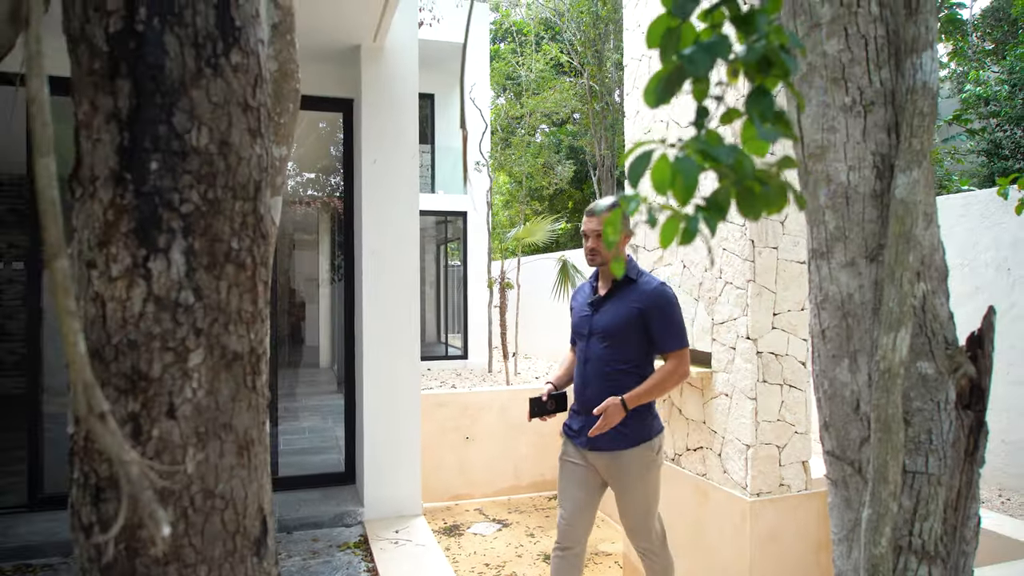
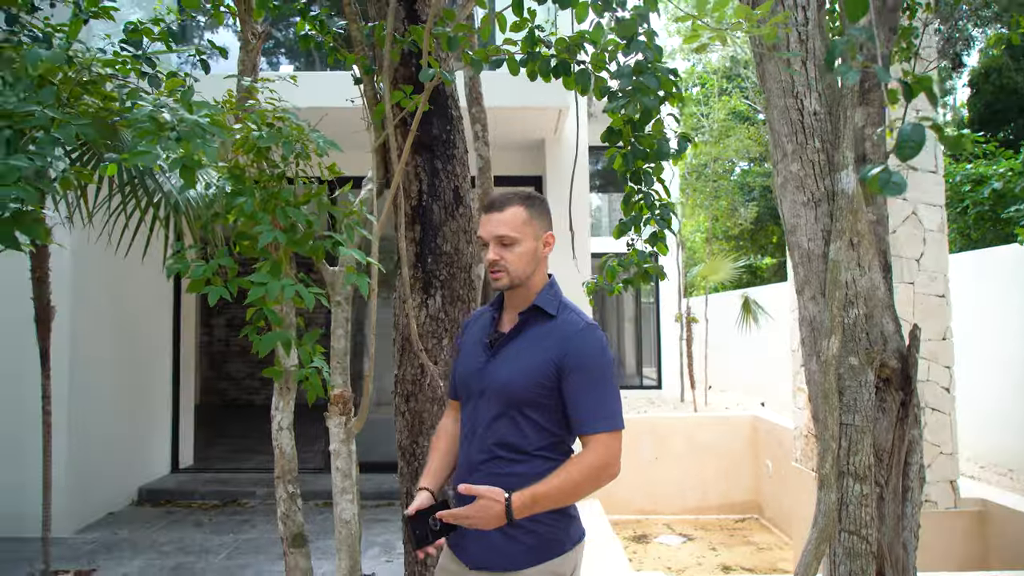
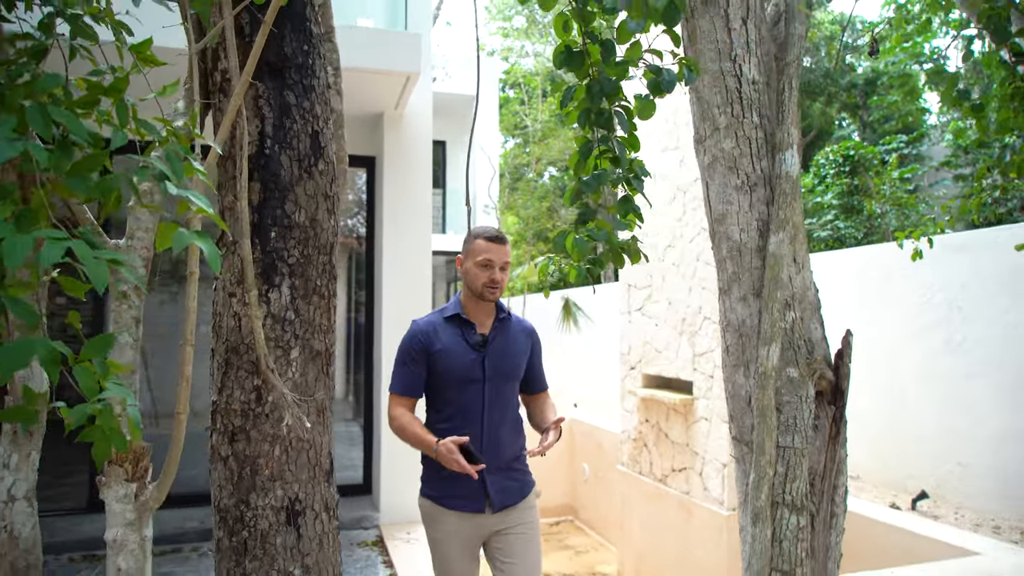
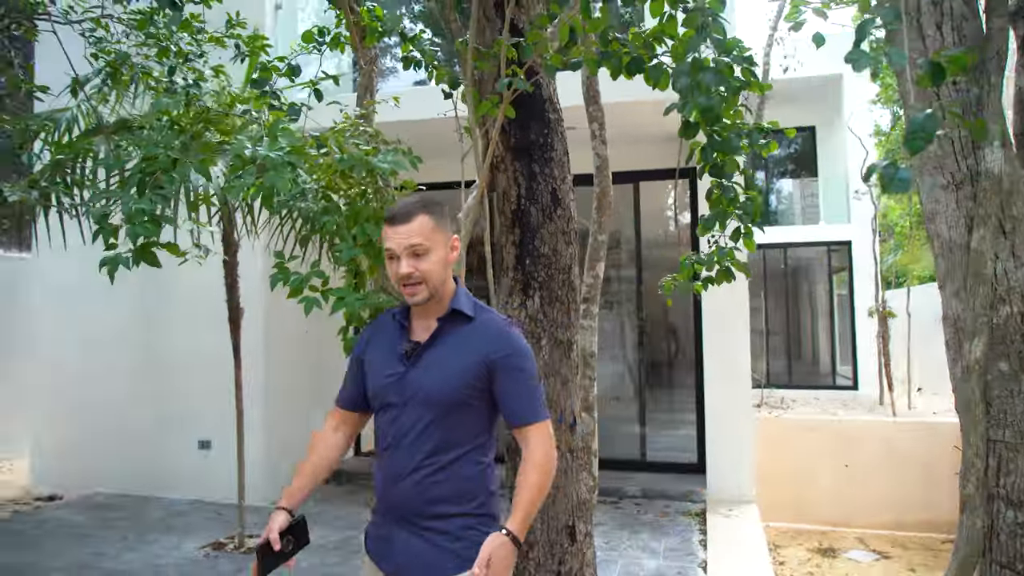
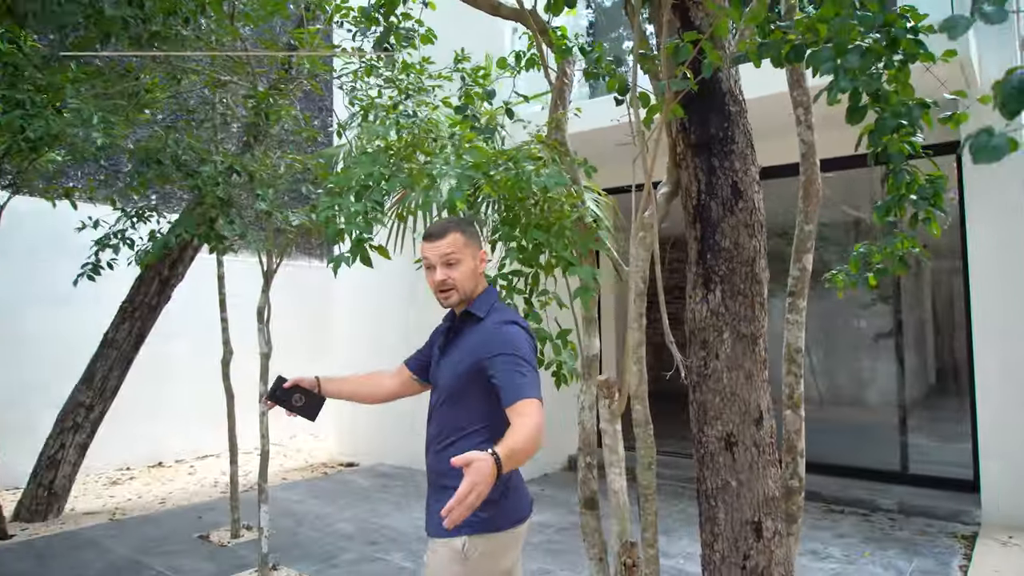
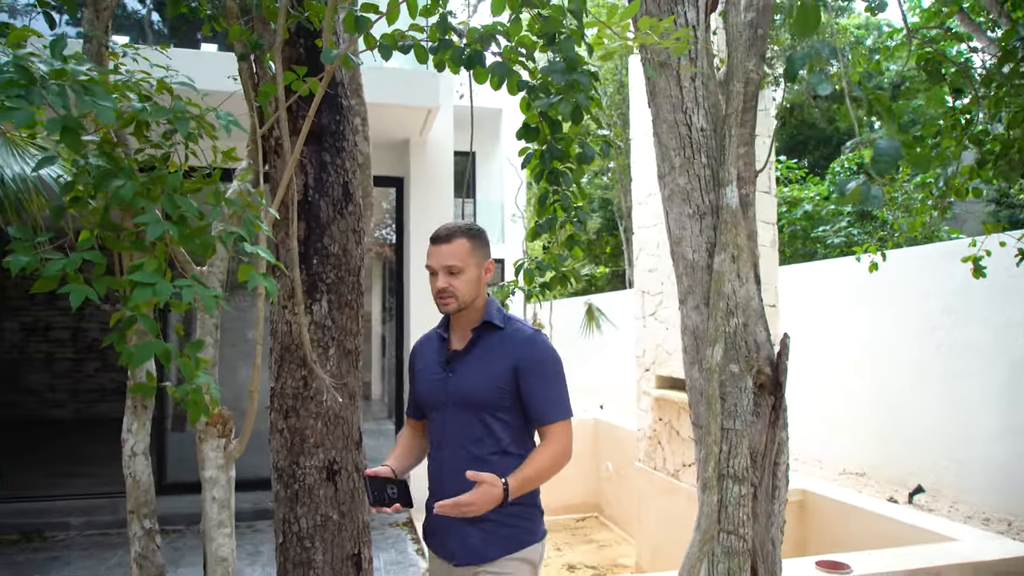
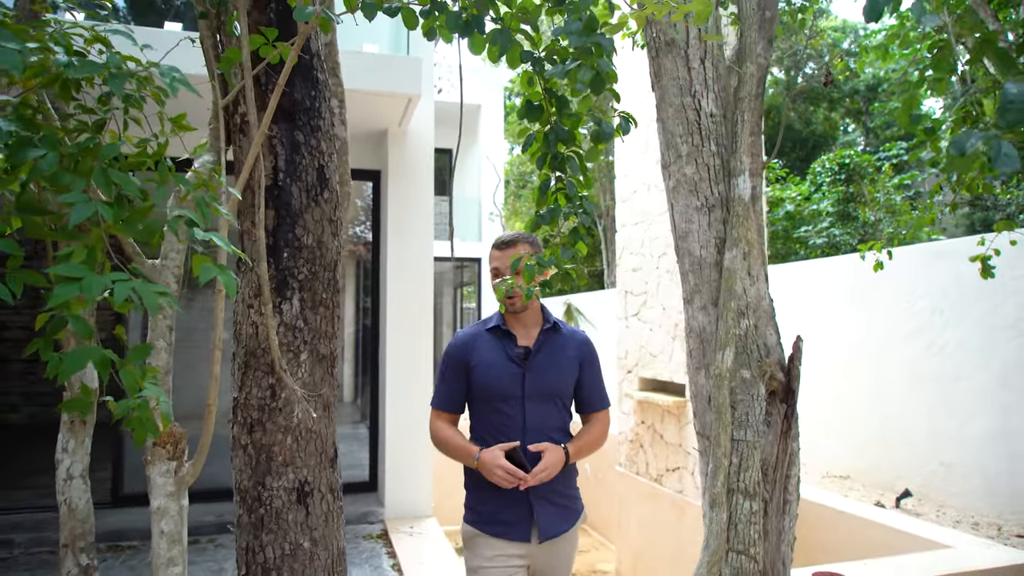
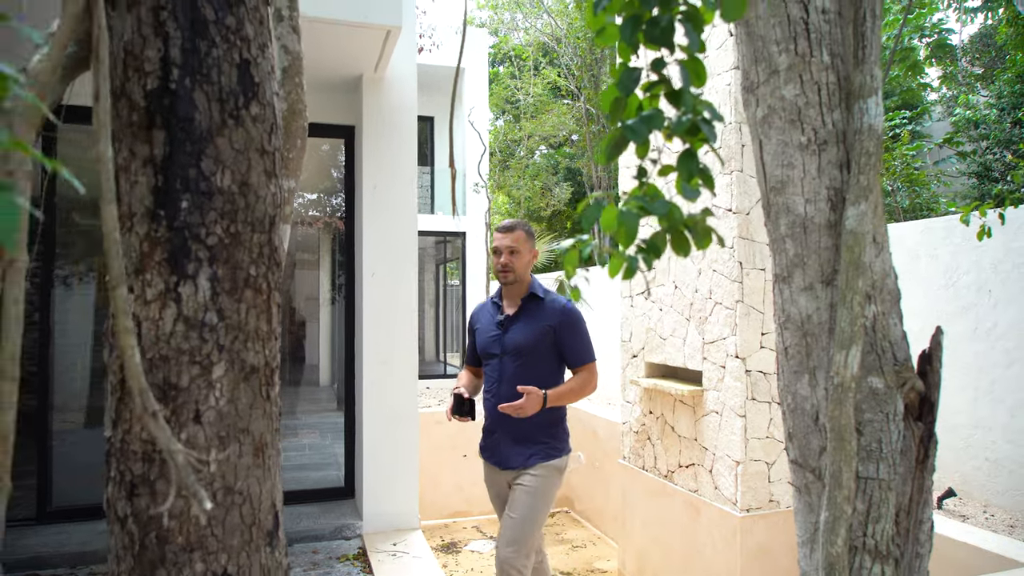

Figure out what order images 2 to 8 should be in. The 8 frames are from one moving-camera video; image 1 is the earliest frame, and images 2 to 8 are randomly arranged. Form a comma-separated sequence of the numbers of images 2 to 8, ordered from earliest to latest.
8, 3, 7, 6, 2, 4, 5
